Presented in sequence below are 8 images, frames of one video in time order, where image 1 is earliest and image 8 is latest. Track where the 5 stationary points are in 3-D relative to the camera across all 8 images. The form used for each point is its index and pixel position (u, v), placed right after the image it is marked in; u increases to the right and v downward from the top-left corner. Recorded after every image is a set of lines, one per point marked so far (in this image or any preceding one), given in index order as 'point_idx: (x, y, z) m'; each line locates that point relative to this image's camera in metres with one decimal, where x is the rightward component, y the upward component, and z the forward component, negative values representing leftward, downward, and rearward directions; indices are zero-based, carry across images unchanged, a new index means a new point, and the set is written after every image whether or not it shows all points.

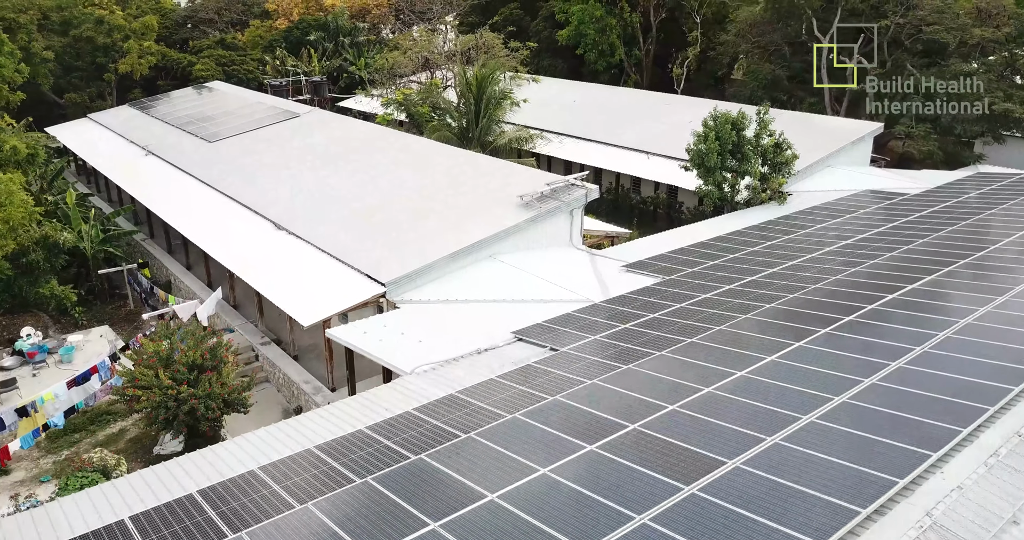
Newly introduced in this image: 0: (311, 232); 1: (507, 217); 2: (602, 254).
0: (-5.0, +1.0, +19.3) m
1: (-0.1, +1.3, +18.3) m
2: (+2.2, +0.4, +18.8) m
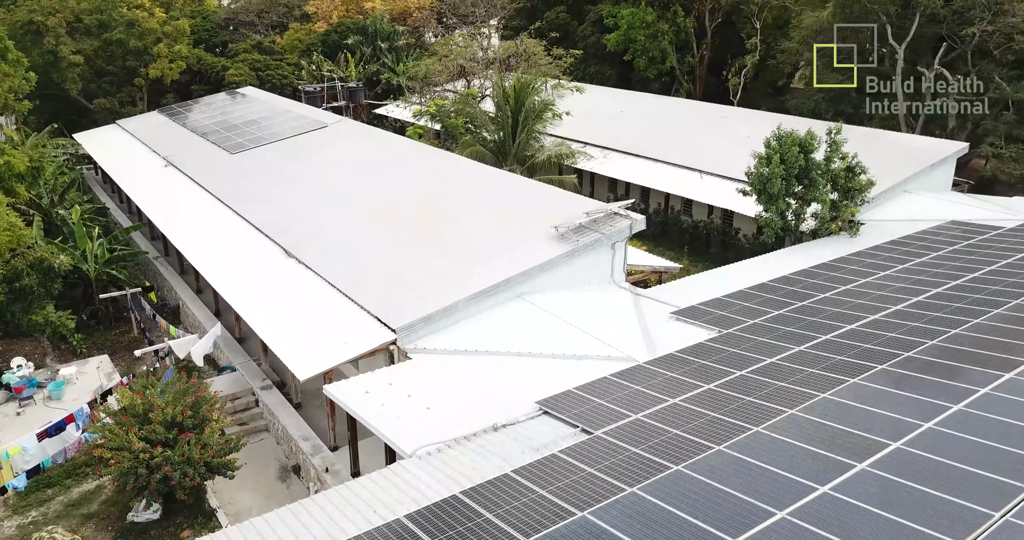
0: (-4.3, +0.2, +17.4) m
1: (+0.6, +0.4, +16.1) m
2: (+2.9, -0.5, +16.4) m
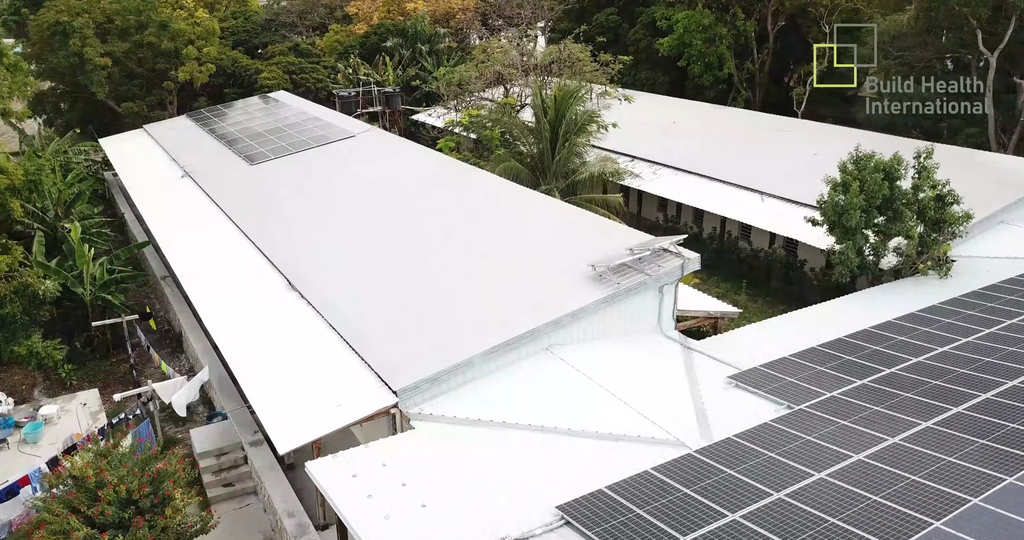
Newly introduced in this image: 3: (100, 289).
0: (-3.7, -0.5, +15.4) m
1: (+1.1, -0.4, +13.7) m
2: (+3.4, -1.4, +13.9) m
3: (-10.1, -0.5, +18.9) m
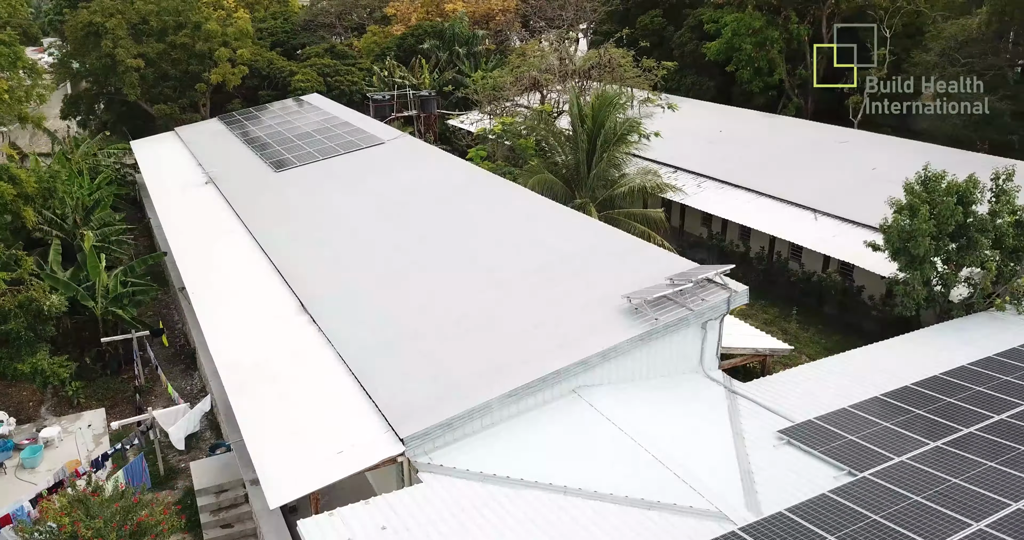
0: (-3.2, -0.9, +14.2) m
1: (+1.5, -0.9, +12.4) m
2: (+3.8, -2.0, +12.5) m
3: (-9.4, -0.8, +18.1) m
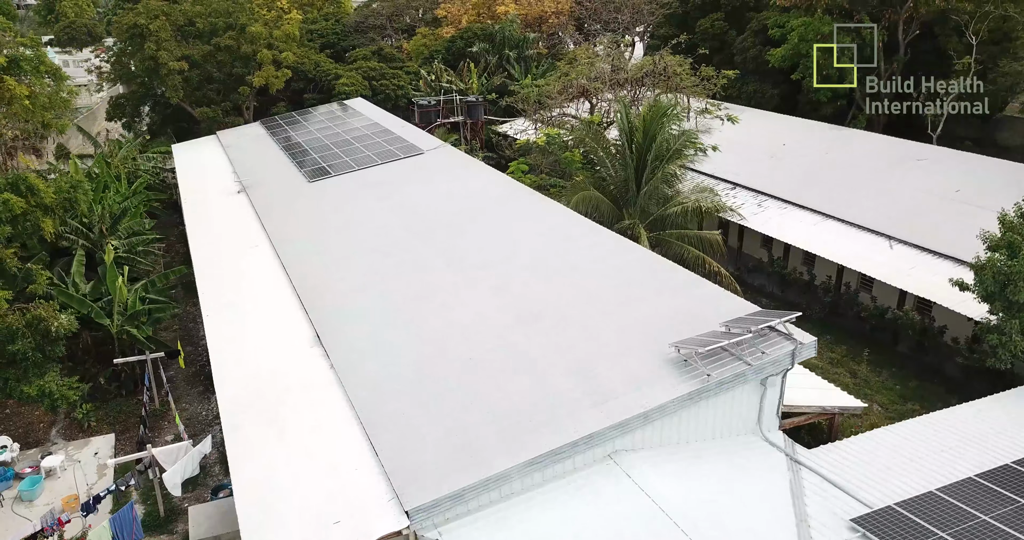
0: (-2.6, -1.5, +13.0) m
1: (+1.9, -1.6, +10.8) m
2: (+4.2, -2.7, +10.7) m
3: (-8.6, -1.1, +17.2) m
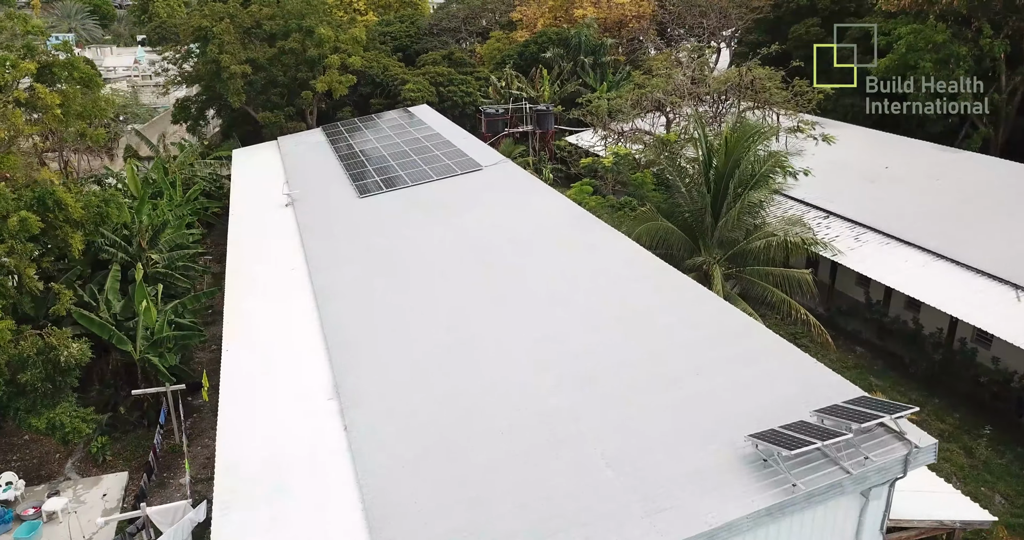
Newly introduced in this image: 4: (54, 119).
0: (-2.0, -2.1, +11.2) m
1: (+2.3, -2.4, +8.6) m
2: (+4.5, -3.6, +8.3) m
3: (-7.5, -1.6, +16.1) m
4: (-9.7, +3.1, +16.3) m
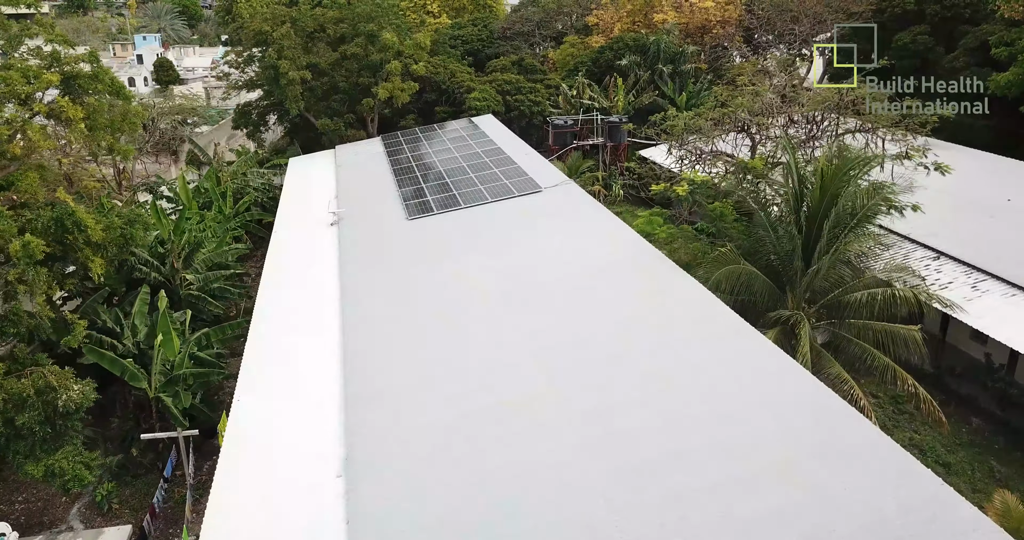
0: (-1.6, -2.9, +9.4) m
1: (+2.4, -3.3, +6.4) m
2: (+4.5, -4.6, +5.9) m
3: (-6.6, -2.2, +14.7) m
4: (-8.5, +2.6, +15.2) m
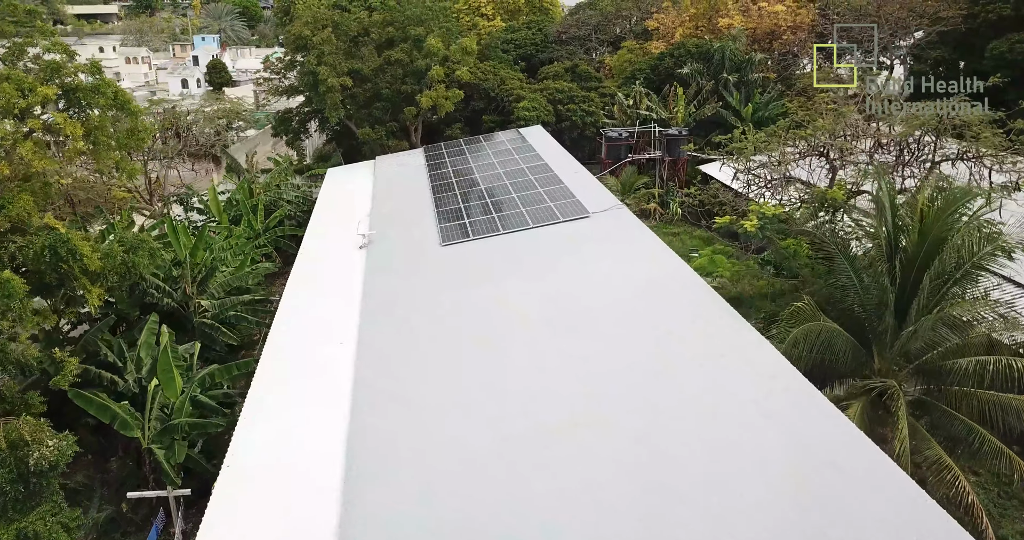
0: (-1.4, -3.6, +7.6) m
1: (+2.4, -4.2, +4.3) m
2: (+4.4, -5.5, +3.7) m
3: (-6.0, -2.8, +13.2) m
4: (-7.8, +2.1, +13.8) m
